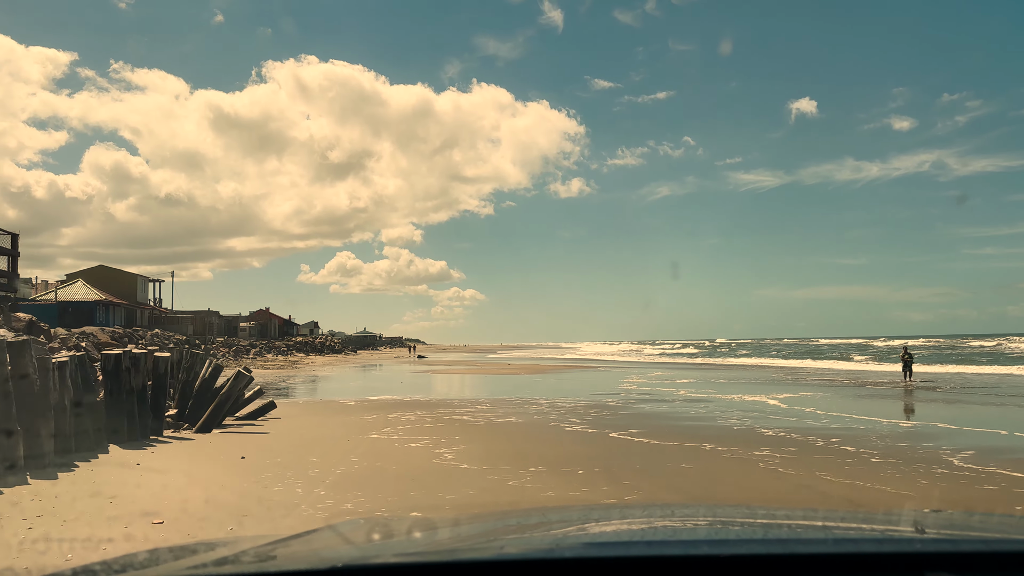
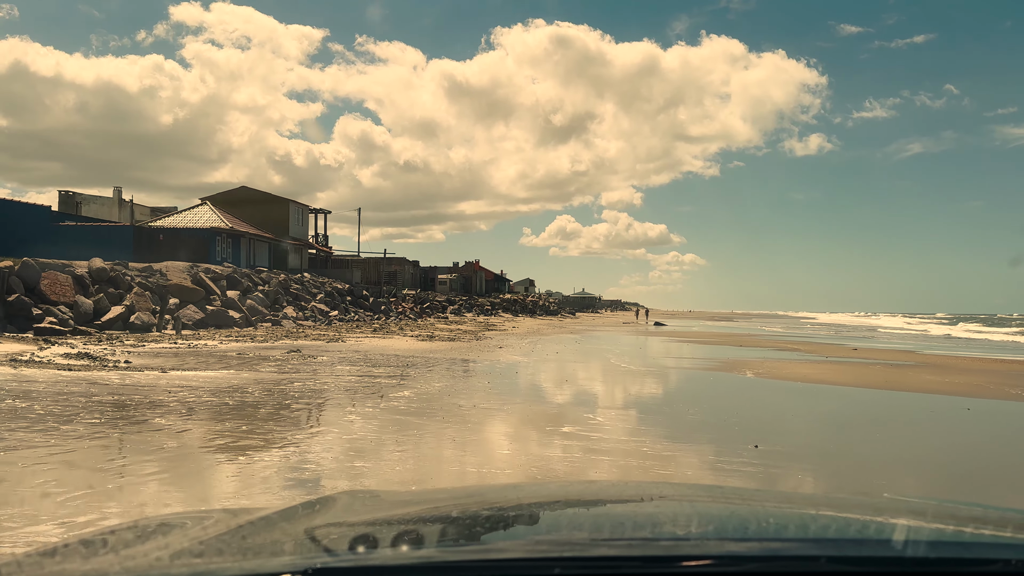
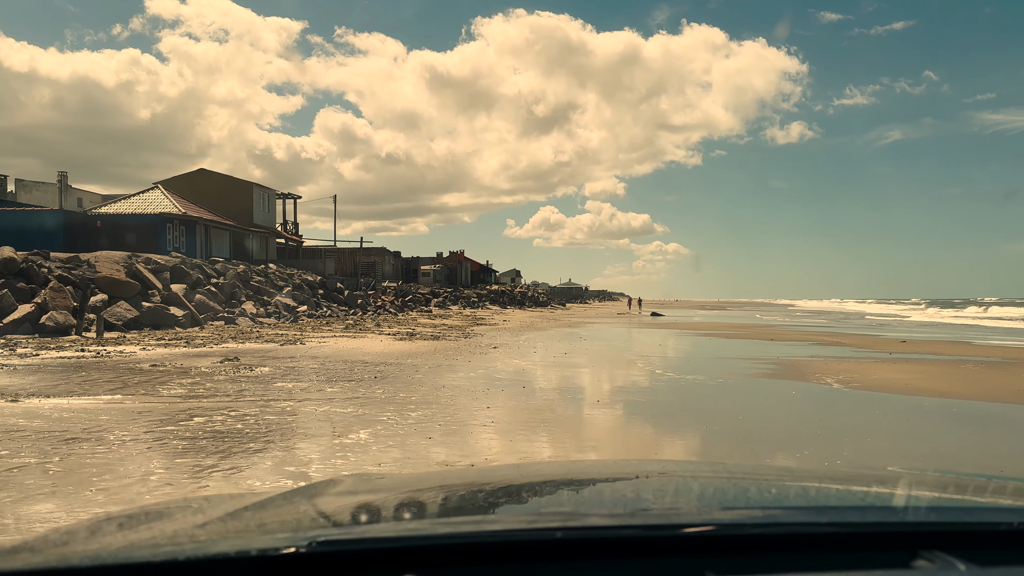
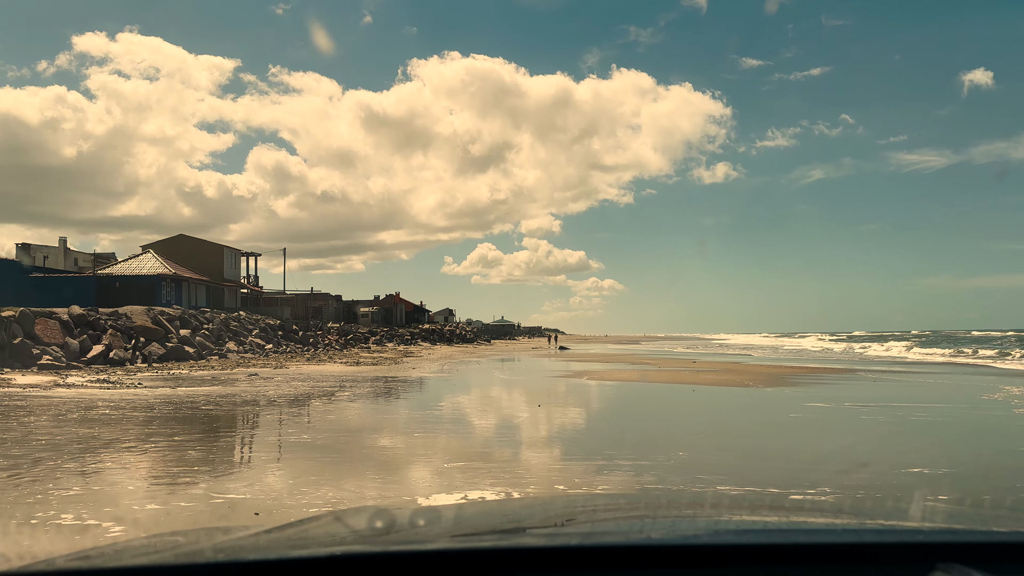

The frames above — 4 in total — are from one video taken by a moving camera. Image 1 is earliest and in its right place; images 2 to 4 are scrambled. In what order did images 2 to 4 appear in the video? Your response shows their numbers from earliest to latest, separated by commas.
4, 2, 3
